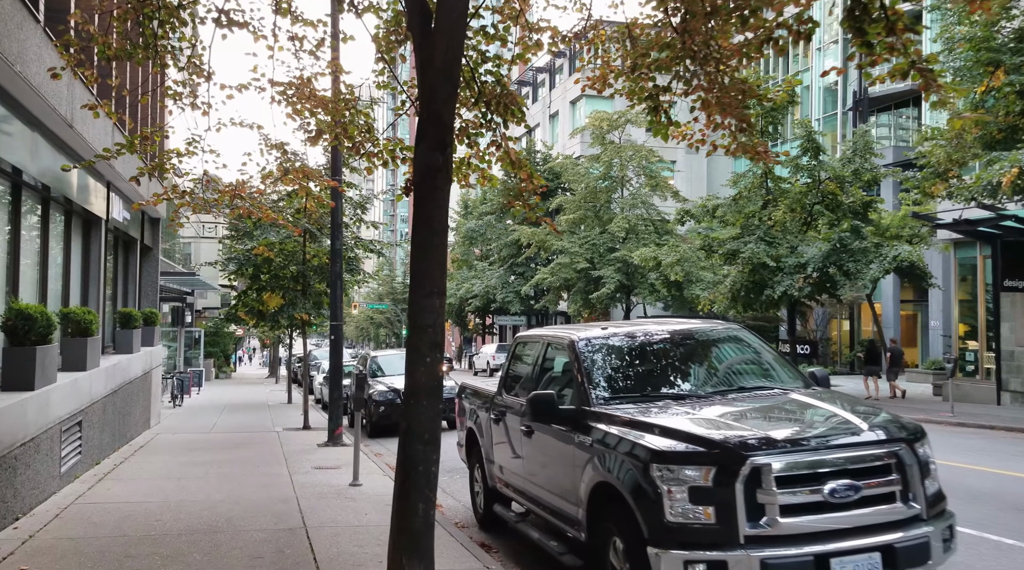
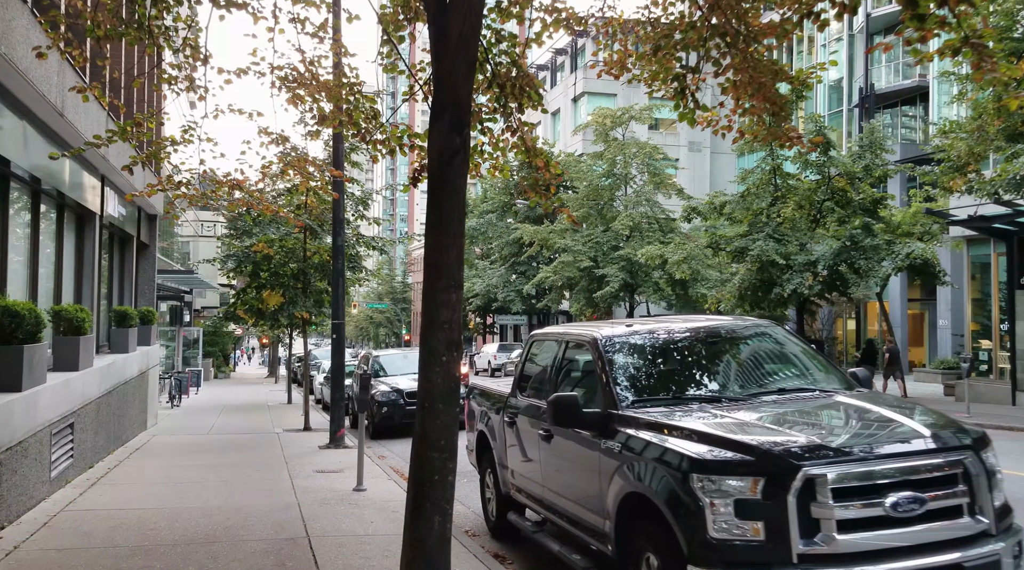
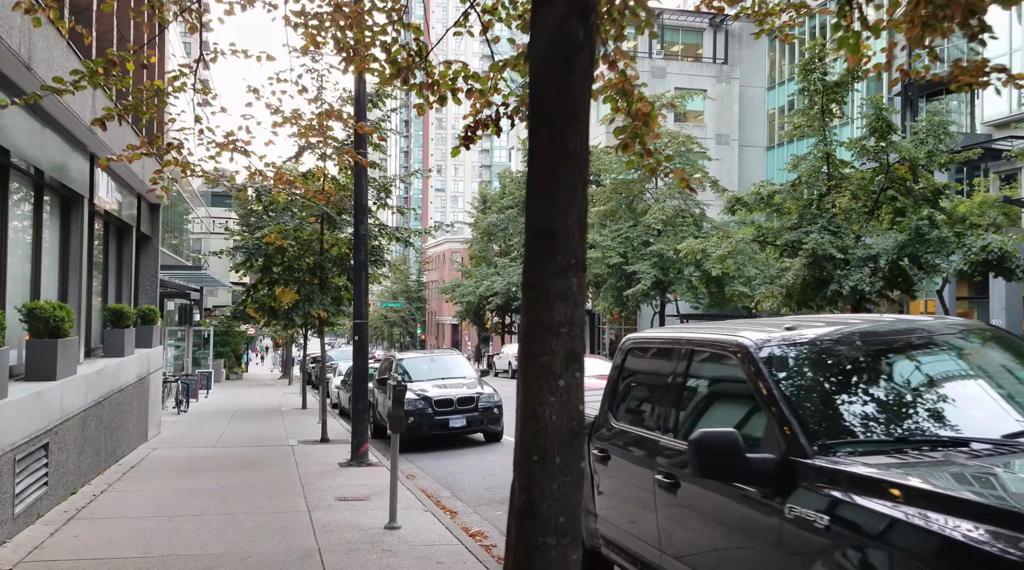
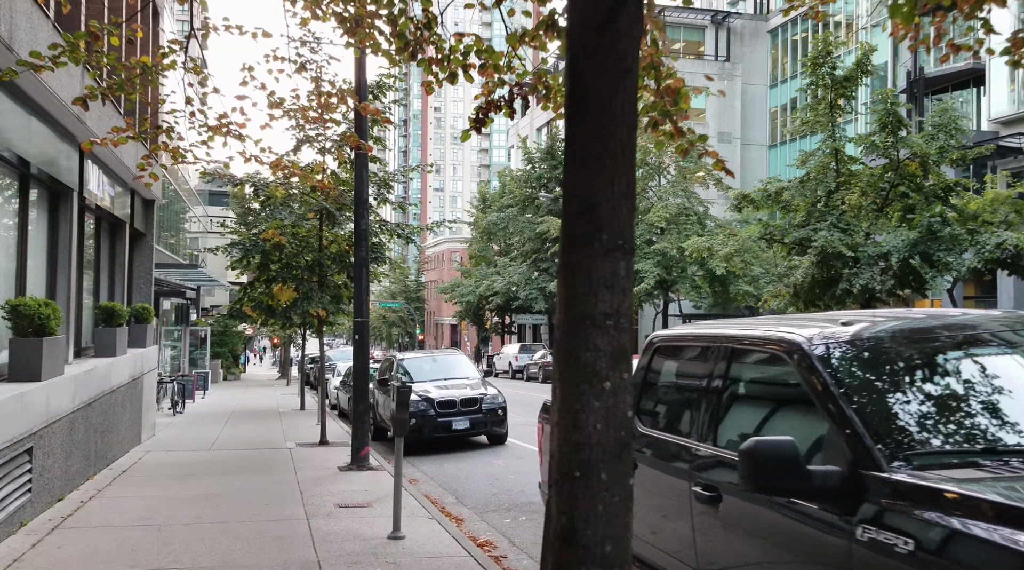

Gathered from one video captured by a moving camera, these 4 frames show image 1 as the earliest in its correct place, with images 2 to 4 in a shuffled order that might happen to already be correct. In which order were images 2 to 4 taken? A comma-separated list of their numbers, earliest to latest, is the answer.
2, 3, 4
